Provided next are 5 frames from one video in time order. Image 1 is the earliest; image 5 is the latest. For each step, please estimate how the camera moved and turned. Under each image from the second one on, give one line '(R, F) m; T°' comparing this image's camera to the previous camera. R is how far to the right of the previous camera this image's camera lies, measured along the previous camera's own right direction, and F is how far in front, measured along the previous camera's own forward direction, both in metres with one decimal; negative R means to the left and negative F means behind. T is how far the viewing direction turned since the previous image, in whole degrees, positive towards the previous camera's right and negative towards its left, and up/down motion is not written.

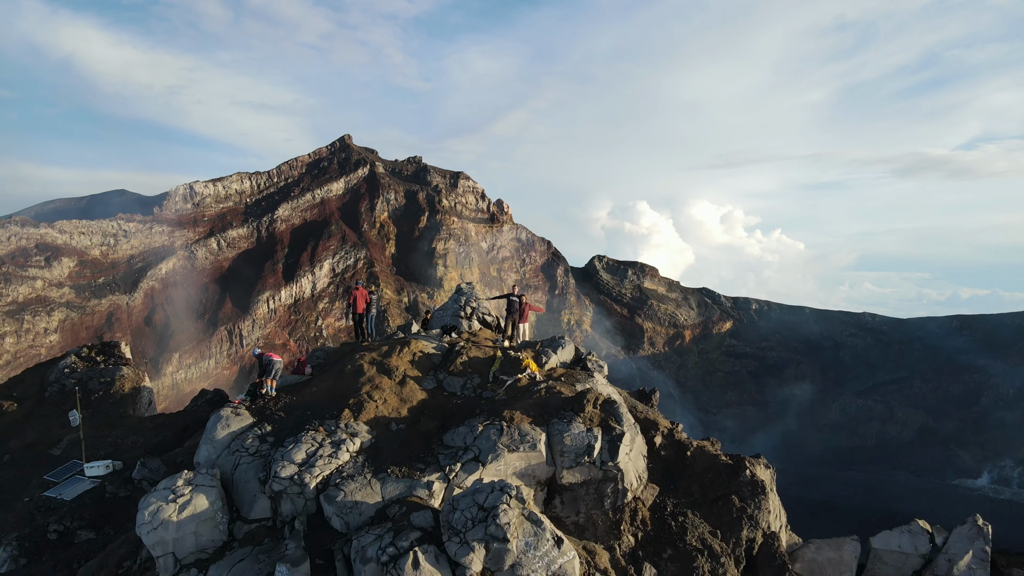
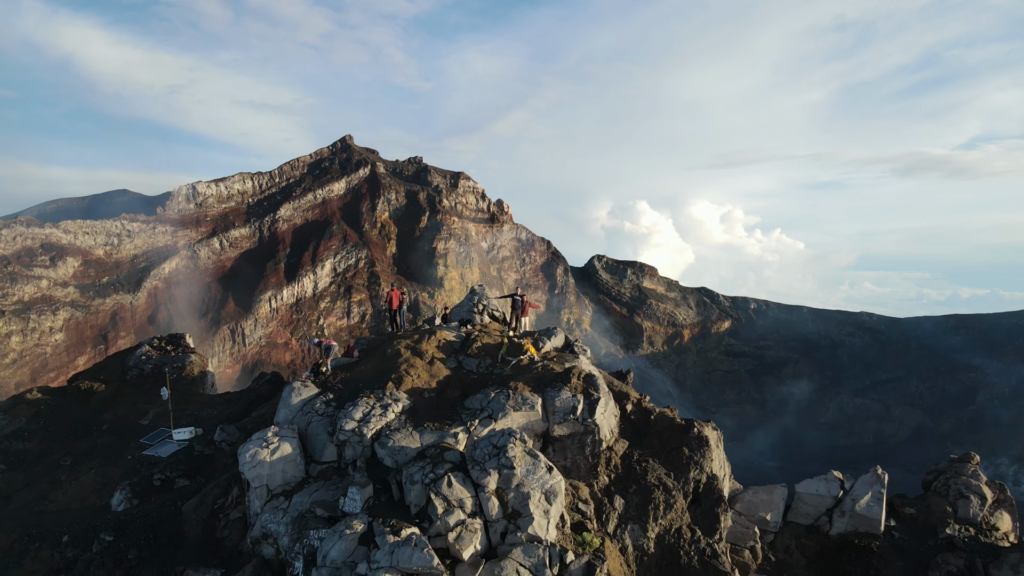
(0.0, -0.7) m; 0°
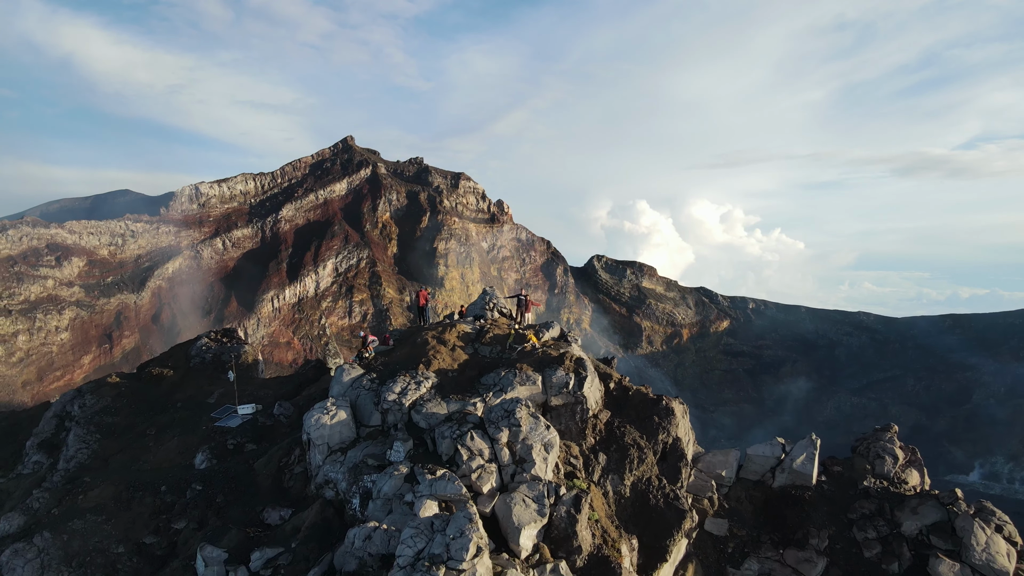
(0.0, -0.7) m; 0°
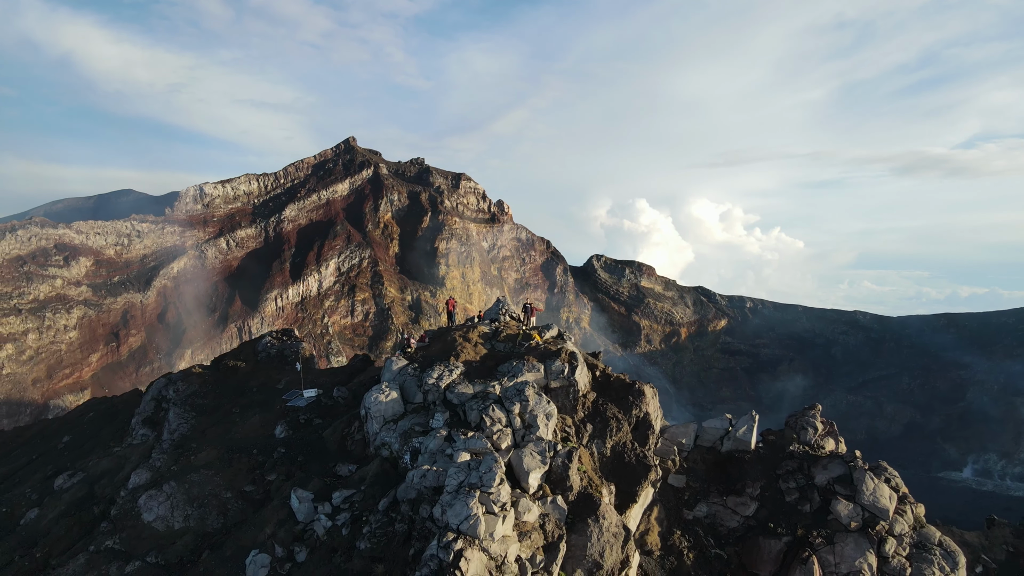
(-0.1, -1.1) m; 0°
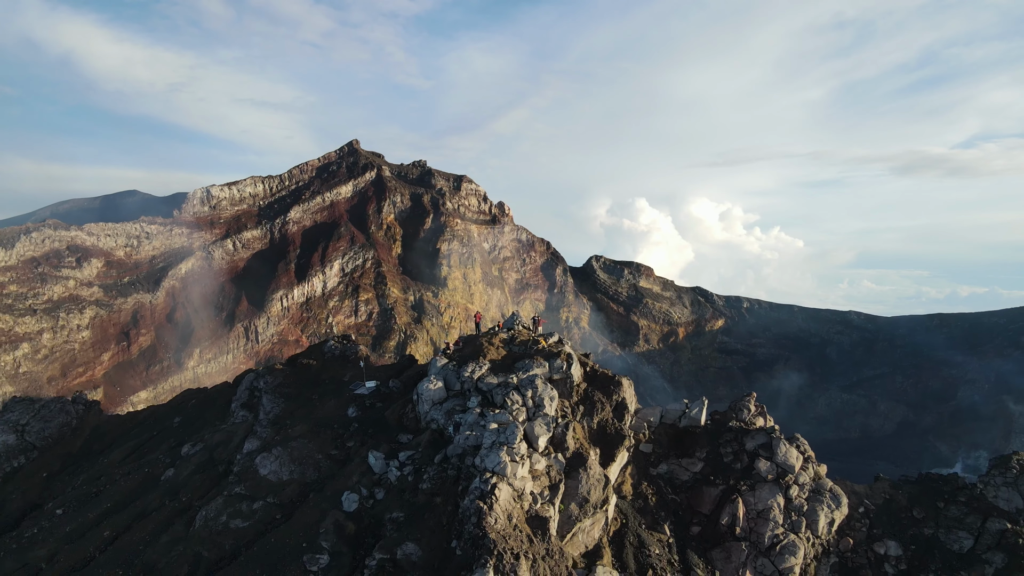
(-0.2, -1.6) m; 0°
